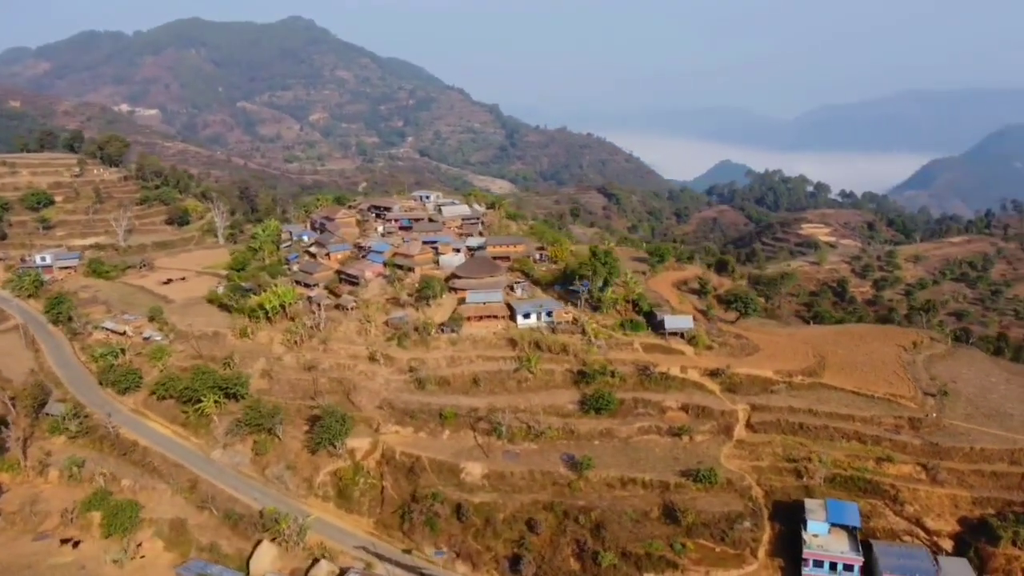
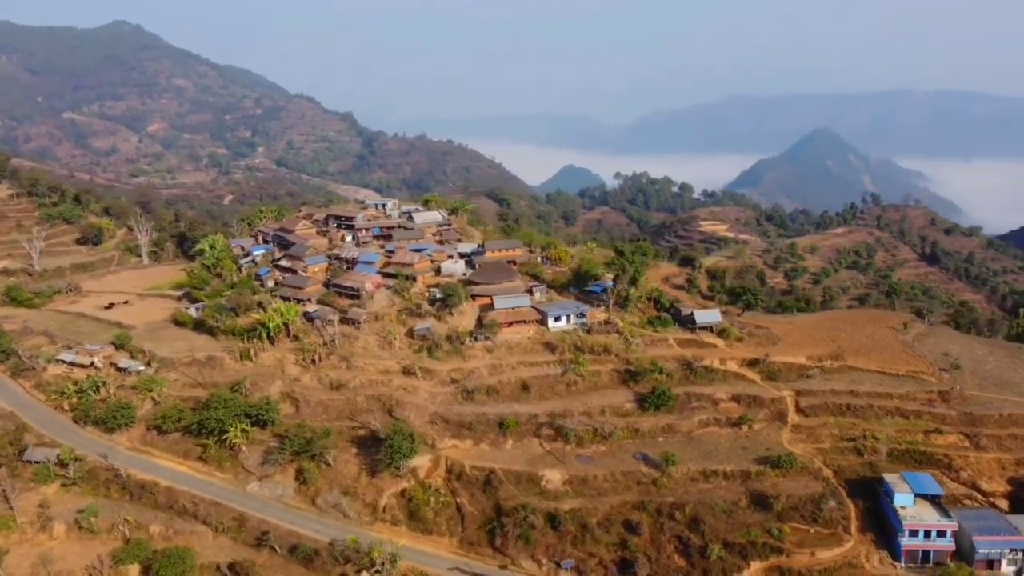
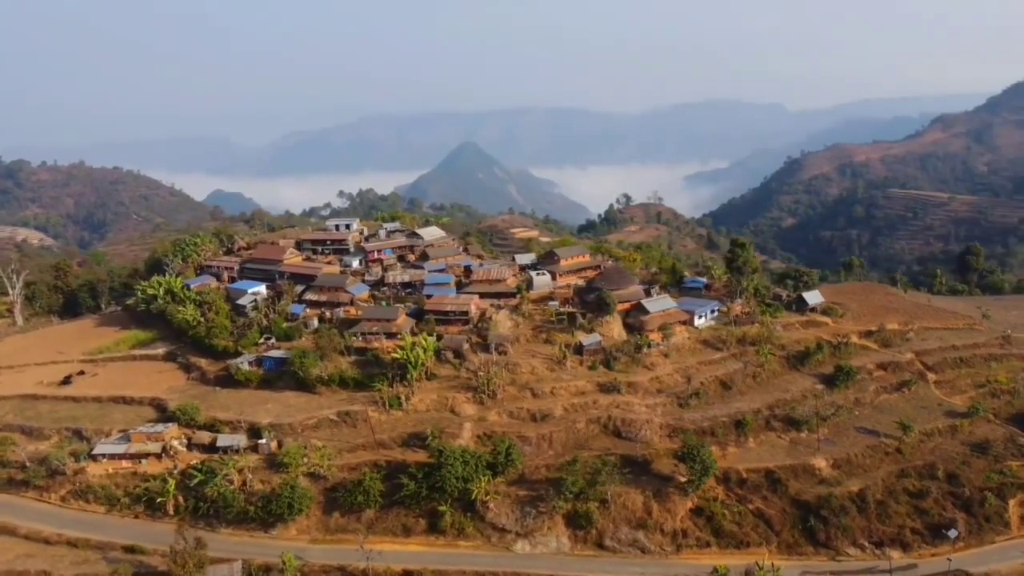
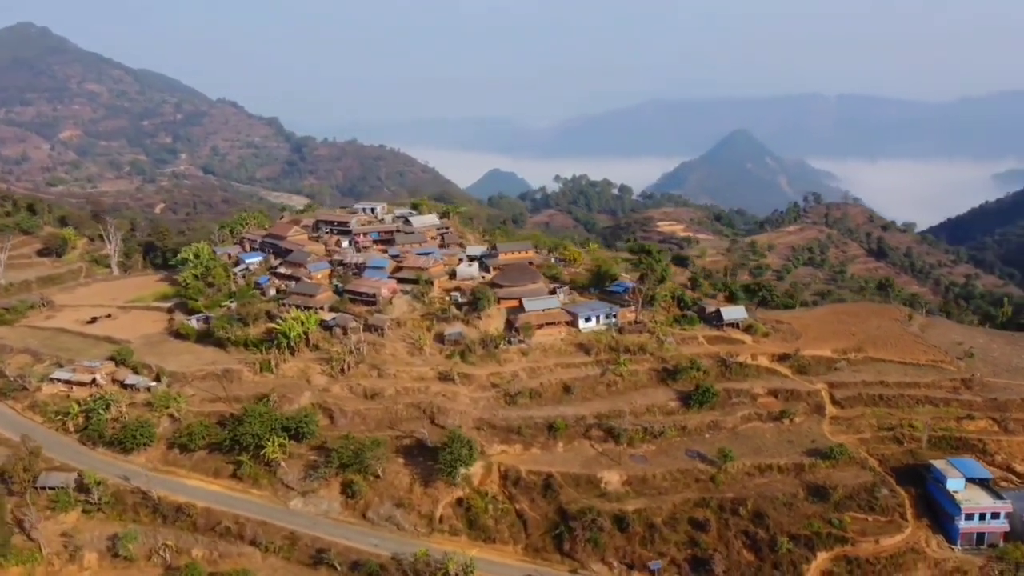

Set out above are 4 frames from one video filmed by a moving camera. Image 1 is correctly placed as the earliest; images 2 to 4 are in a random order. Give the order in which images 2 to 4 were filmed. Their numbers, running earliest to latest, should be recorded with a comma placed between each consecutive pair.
2, 4, 3
